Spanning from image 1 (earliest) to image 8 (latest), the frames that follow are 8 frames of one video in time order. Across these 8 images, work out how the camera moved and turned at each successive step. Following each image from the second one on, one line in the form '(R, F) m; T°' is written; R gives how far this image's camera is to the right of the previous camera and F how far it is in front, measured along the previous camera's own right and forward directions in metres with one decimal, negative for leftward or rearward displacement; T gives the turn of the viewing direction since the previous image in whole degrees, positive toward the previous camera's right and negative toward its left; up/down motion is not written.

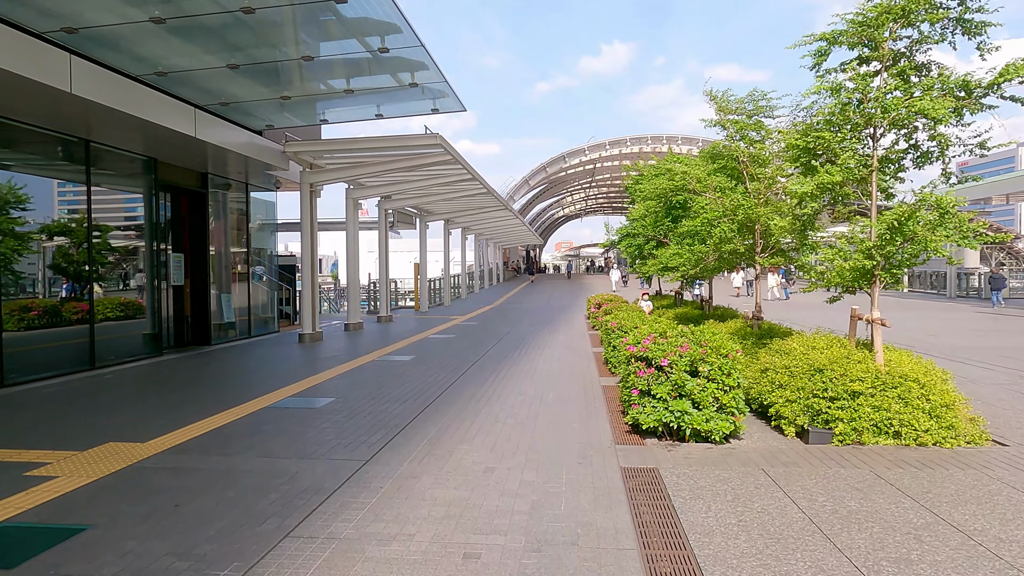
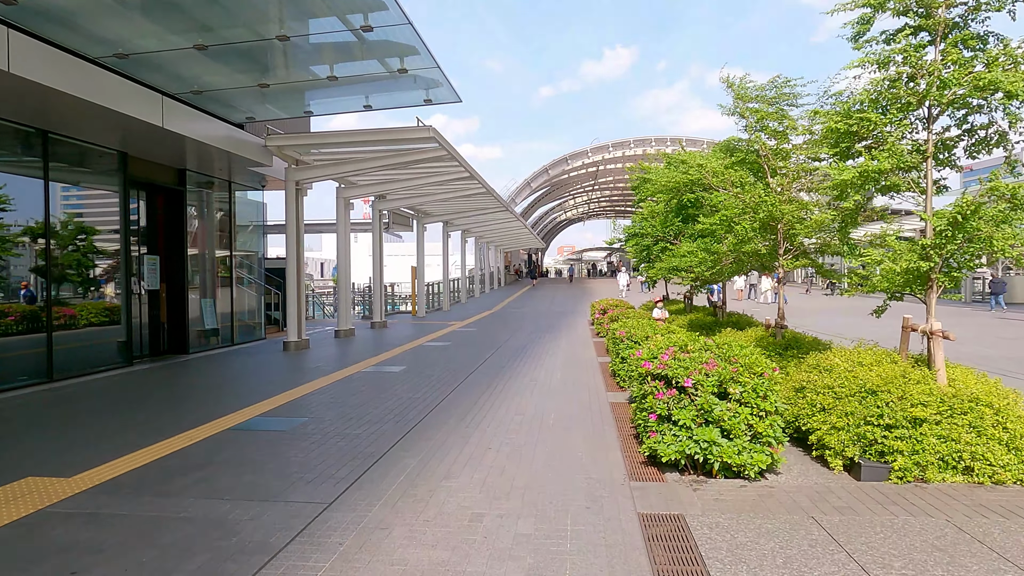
(+0.1, +0.9) m; 0°
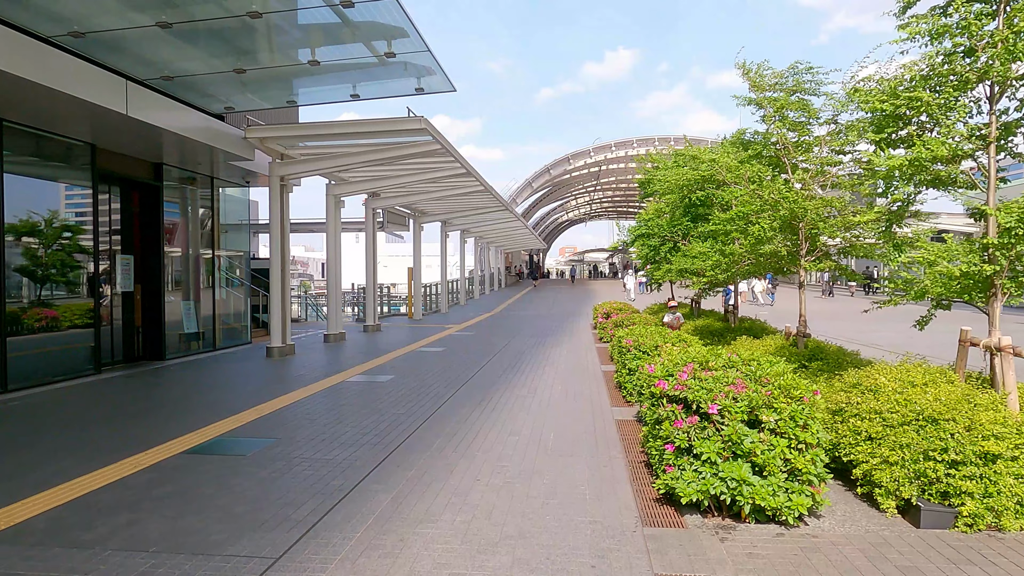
(+0.1, +0.8) m; 0°
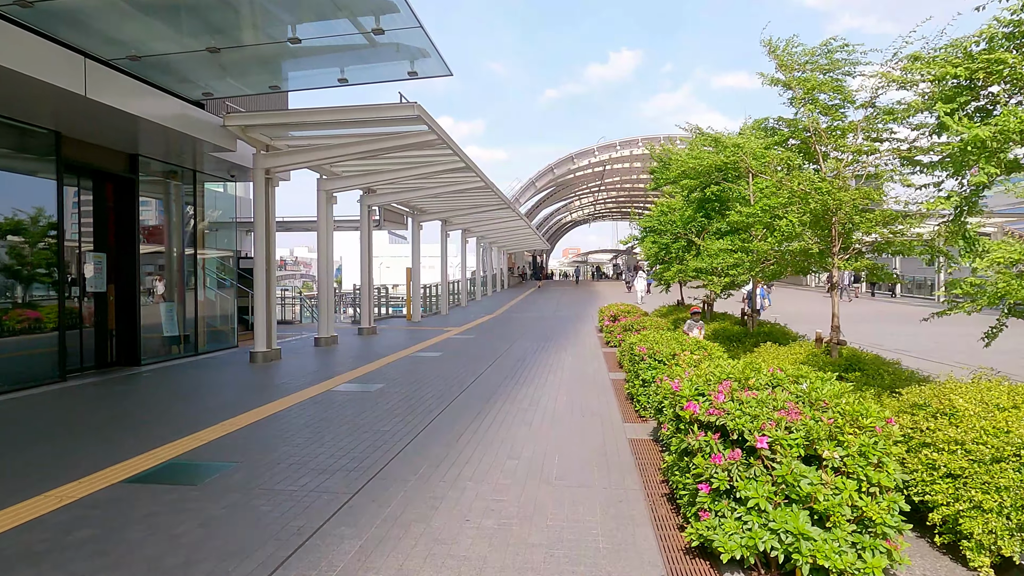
(0.0, +0.8) m; 0°
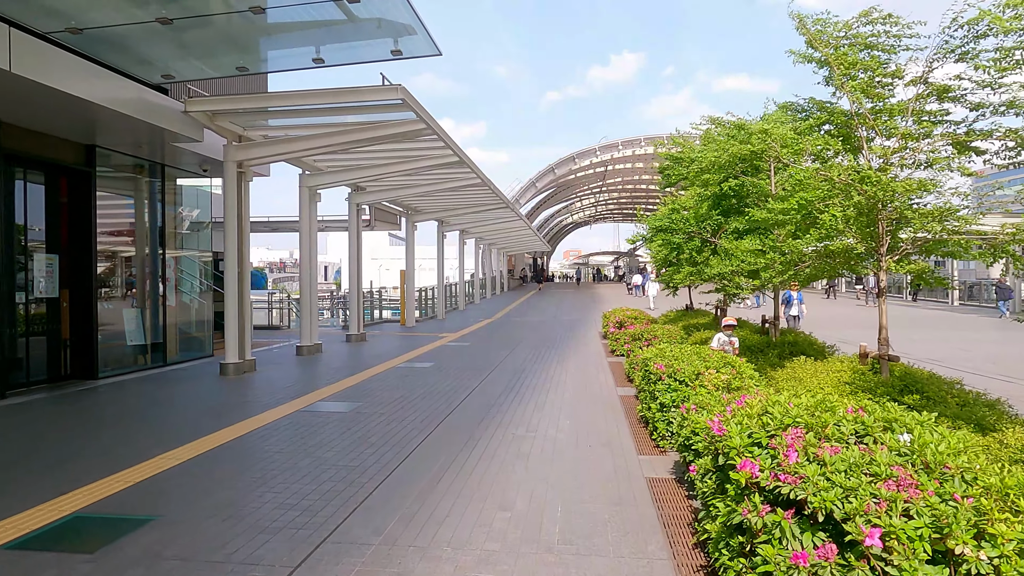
(+0.1, +1.0) m; 0°
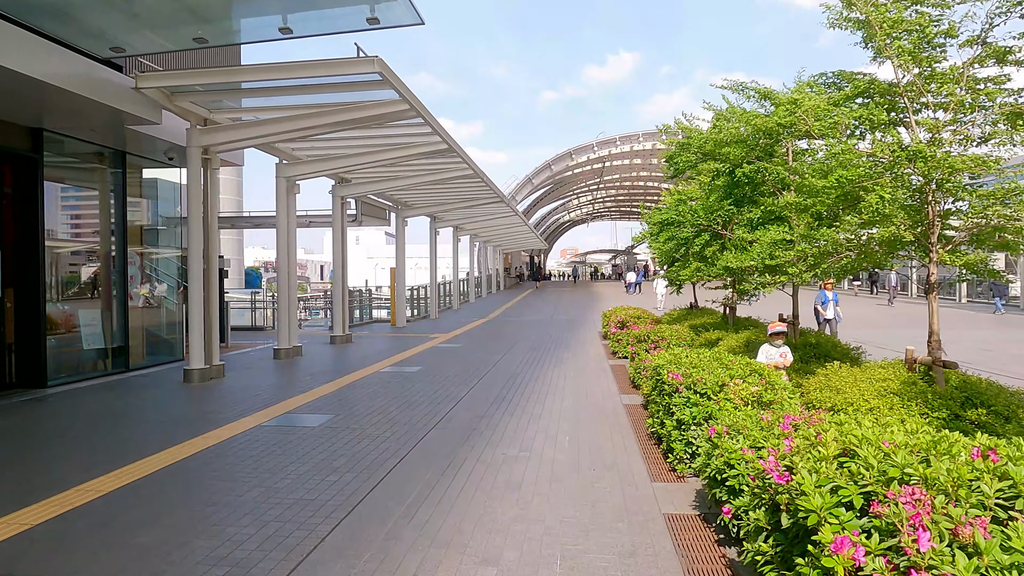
(+0.1, +0.9) m; 0°
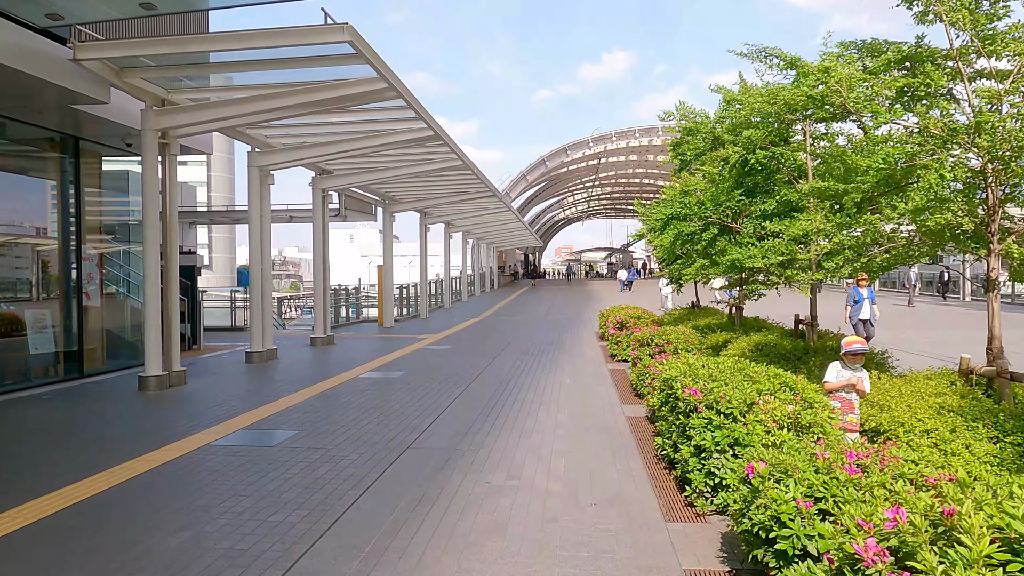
(+0.1, +0.9) m; 0°
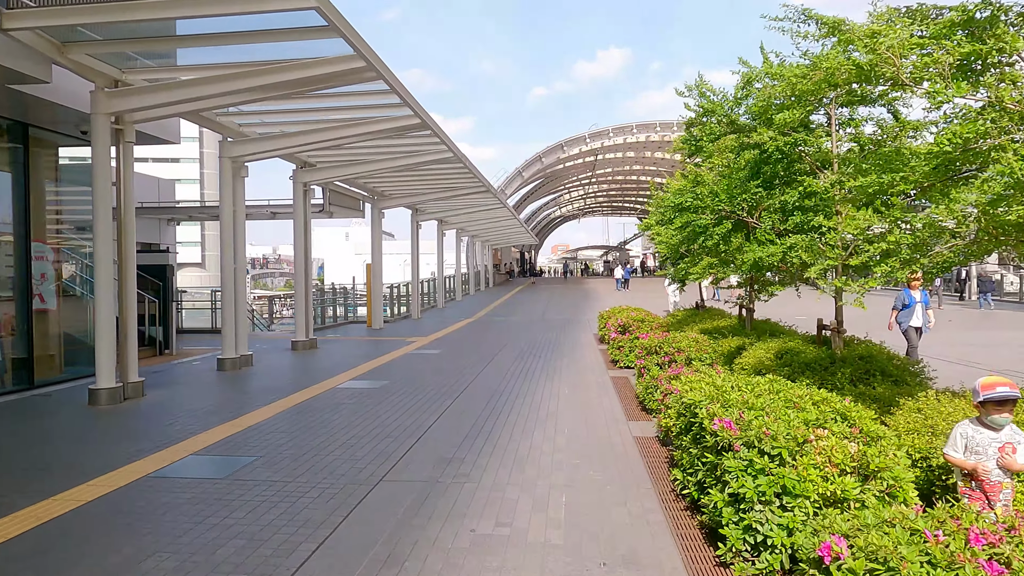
(0.0, +0.8) m; 0°
